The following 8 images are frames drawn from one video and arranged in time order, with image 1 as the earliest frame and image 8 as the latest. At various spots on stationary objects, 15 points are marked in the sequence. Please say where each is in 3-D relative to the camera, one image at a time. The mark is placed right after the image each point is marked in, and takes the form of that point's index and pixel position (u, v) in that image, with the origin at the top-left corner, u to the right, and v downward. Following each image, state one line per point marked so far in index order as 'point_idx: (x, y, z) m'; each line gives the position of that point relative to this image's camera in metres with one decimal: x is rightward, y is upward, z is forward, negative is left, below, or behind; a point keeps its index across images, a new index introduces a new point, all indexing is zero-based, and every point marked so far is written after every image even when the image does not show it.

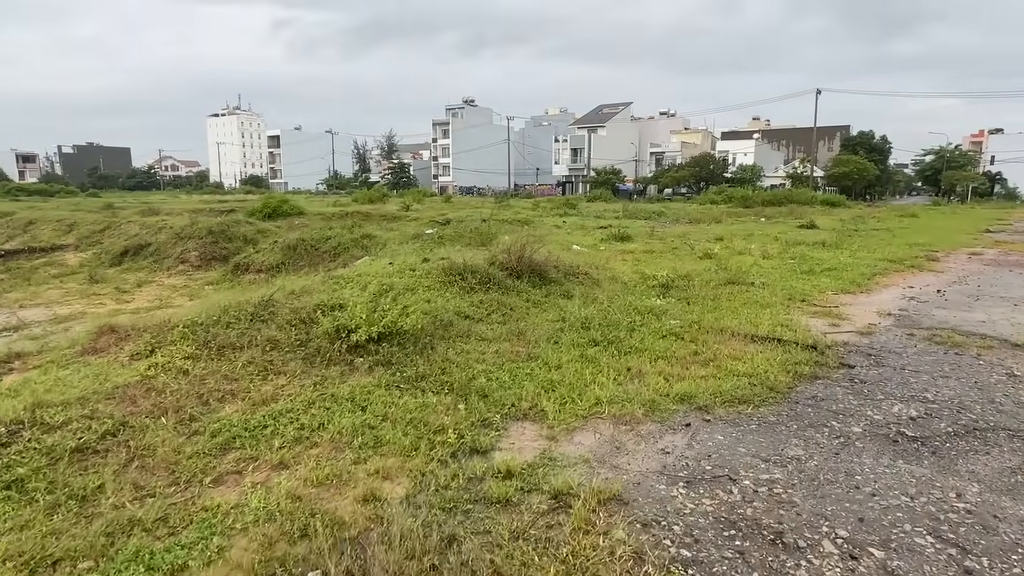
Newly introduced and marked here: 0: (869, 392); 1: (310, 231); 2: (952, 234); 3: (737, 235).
0: (+2.5, -0.7, +4.2) m
1: (-4.8, +1.4, +14.1) m
2: (+13.0, +1.6, +17.4) m
3: (+6.8, +1.6, +17.7) m
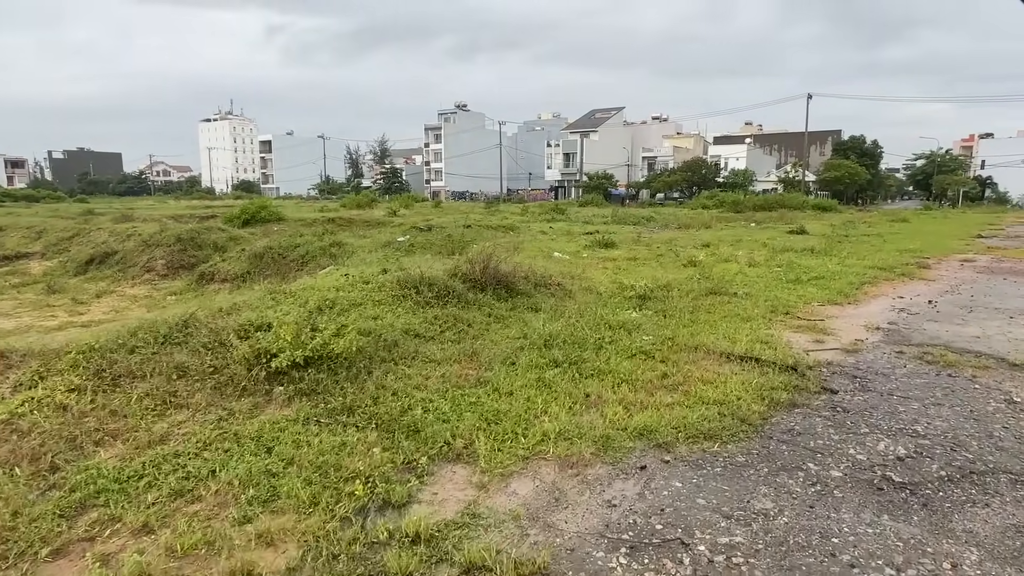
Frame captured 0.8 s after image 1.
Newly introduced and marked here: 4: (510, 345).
0: (+2.1, -0.9, +3.7) m
1: (-5.3, +1.2, +13.6) m
2: (+12.5, +1.4, +17.1) m
3: (+6.2, +1.4, +17.3) m
4: (0.0, -0.5, +5.4) m
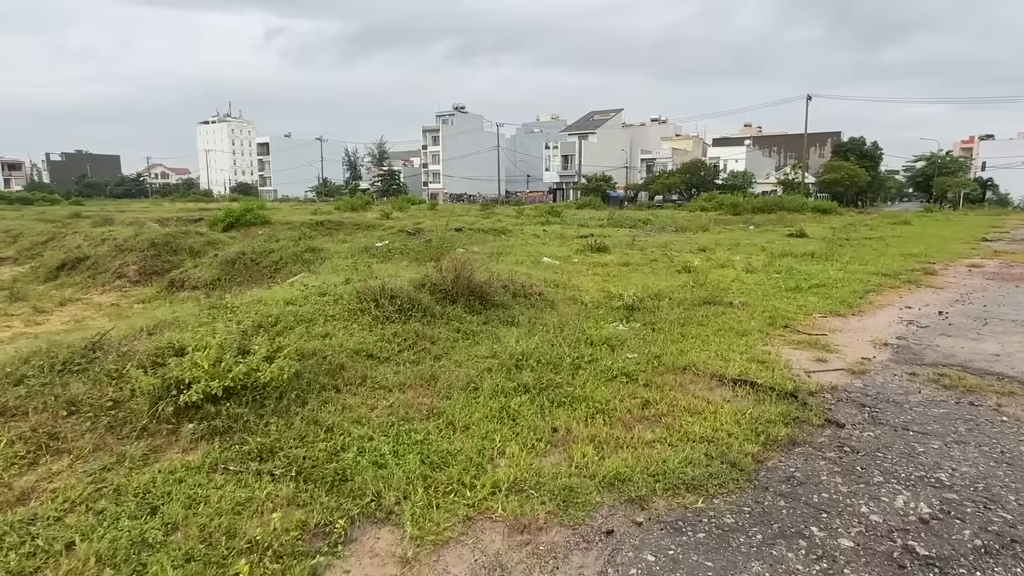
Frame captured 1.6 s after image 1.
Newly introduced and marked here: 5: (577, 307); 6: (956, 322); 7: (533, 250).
0: (+1.9, -1.0, +3.1) m
1: (-5.6, +1.0, +13.0) m
2: (+12.2, +1.2, +16.5) m
3: (+6.0, +1.2, +16.8) m
4: (-0.3, -0.6, +4.8) m
5: (+0.8, -0.2, +7.3) m
6: (+5.1, -0.4, +6.7) m
7: (+0.5, +0.9, +14.9) m
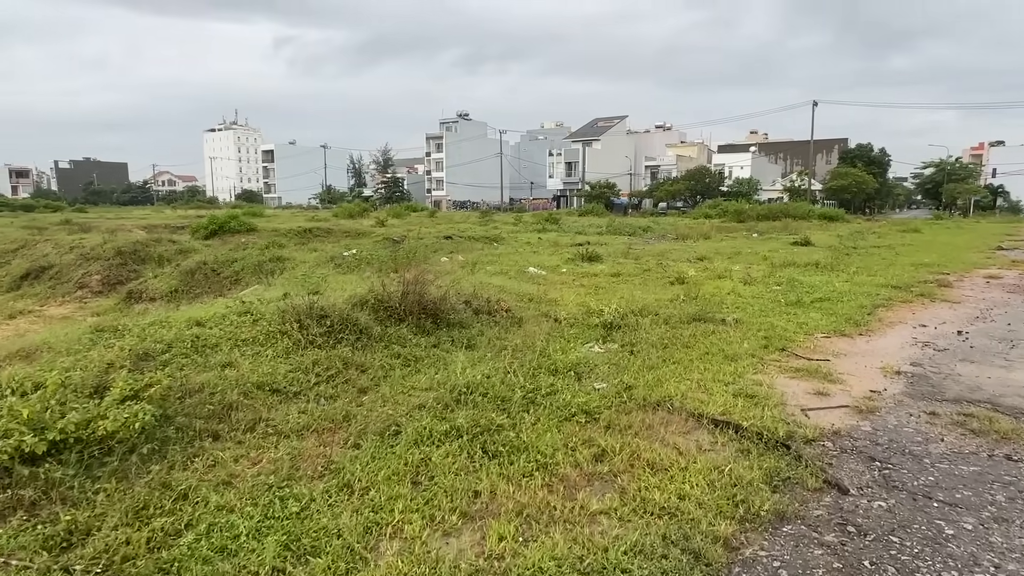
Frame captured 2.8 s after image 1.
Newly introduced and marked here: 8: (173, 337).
0: (+1.4, -1.1, +2.3) m
1: (-5.9, +0.8, +12.3) m
2: (+11.9, +0.9, +15.6) m
3: (+5.7, +0.9, +15.9) m
4: (-0.7, -0.8, +4.0) m
5: (+0.4, -0.4, +6.5) m
6: (+4.7, -0.6, +5.9) m
7: (+0.2, +0.7, +14.2) m
8: (-2.5, -0.3, +4.3) m
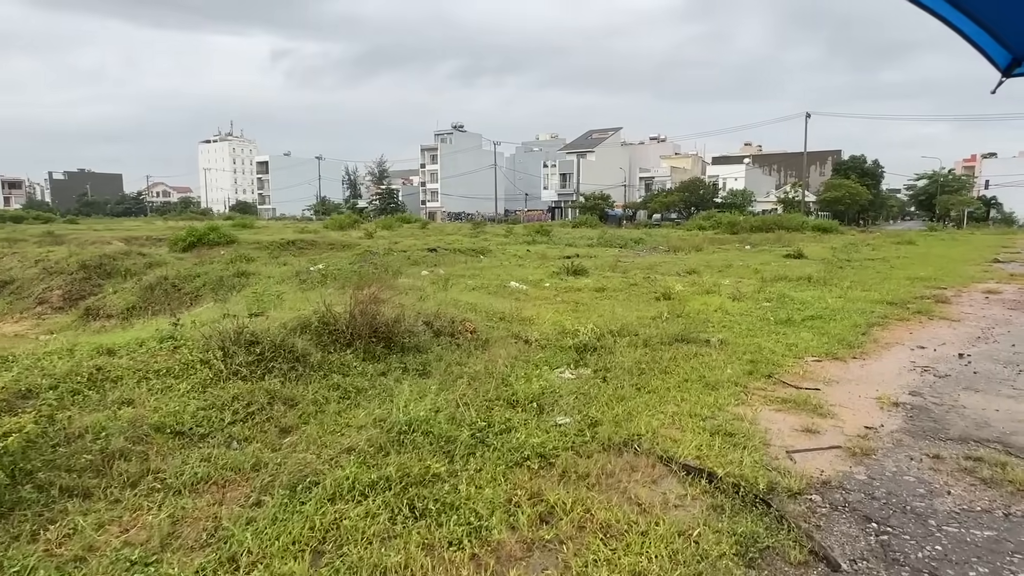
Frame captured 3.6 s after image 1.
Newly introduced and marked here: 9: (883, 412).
0: (+1.1, -1.2, +1.8) m
1: (-6.3, +0.5, +11.8) m
2: (+11.5, +0.6, +15.2) m
3: (+5.2, +0.6, +15.5) m
4: (-1.1, -0.9, +3.5) m
5: (0.0, -0.6, +6.0) m
6: (+4.3, -0.8, +5.4) m
7: (-0.2, +0.3, +13.7) m
8: (-2.8, -0.5, +3.8) m
9: (+2.7, -0.9, +4.3) m
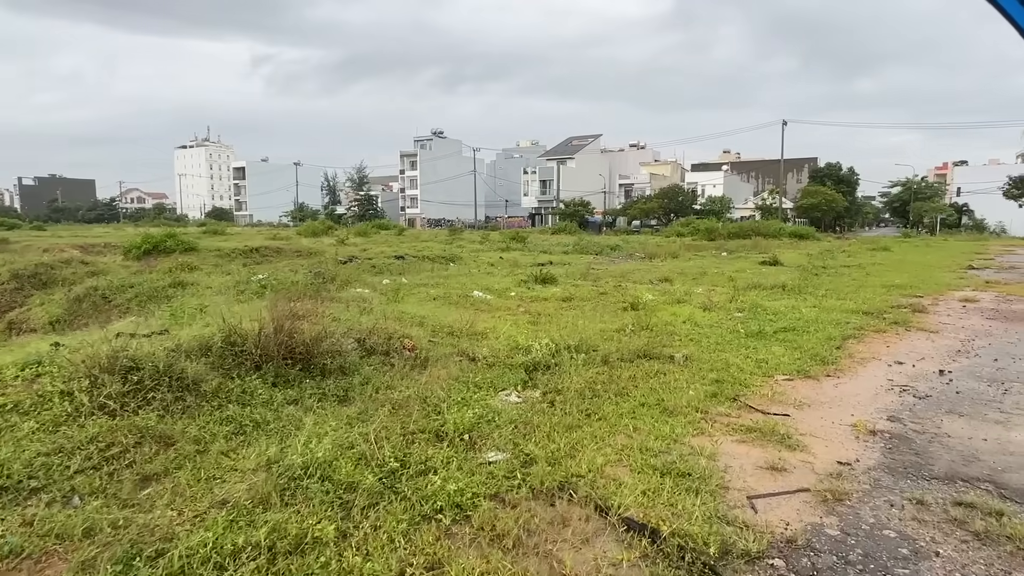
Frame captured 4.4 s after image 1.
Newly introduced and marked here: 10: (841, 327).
0: (+0.7, -1.3, +1.2) m
1: (-7.0, +0.3, +11.0) m
2: (+10.7, +0.4, +14.9) m
3: (+4.4, +0.4, +15.0) m
4: (-1.5, -1.0, +2.9) m
5: (-0.5, -0.7, +5.4) m
6: (+3.8, -0.9, +4.9) m
7: (-0.9, +0.1, +13.1) m
8: (-3.3, -0.6, +3.1) m
9: (+2.2, -1.0, +3.8) m
10: (+4.2, -0.5, +7.5) m
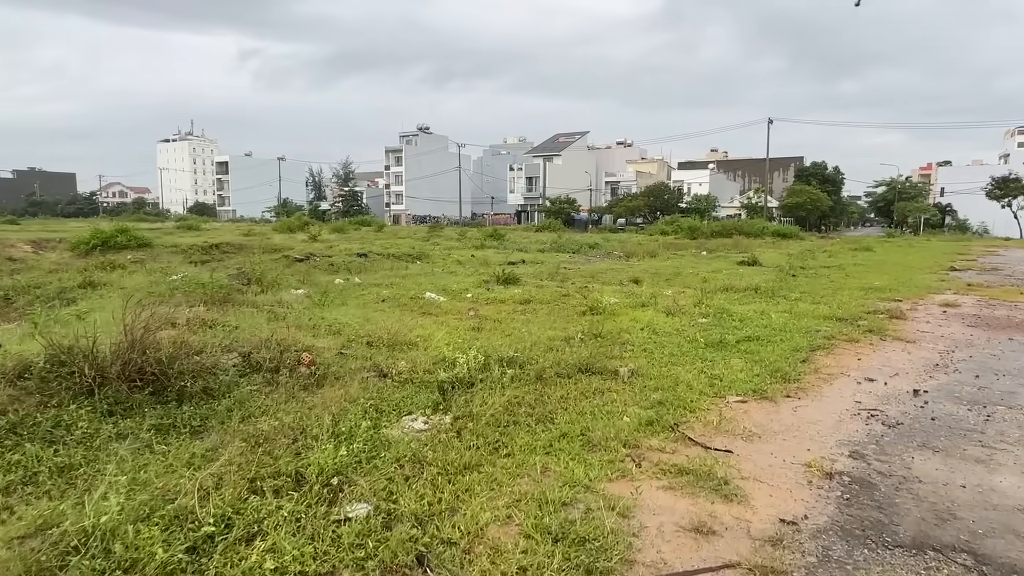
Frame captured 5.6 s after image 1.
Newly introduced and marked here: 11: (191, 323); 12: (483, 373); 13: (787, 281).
0: (+0.1, -1.3, +0.5) m
1: (-7.8, +0.3, +10.1) m
2: (+9.9, +0.3, +14.4) m
3: (+3.6, +0.3, +14.4) m
4: (-2.2, -1.1, +2.1) m
5: (-1.2, -0.8, +4.7) m
6: (+3.1, -0.9, +4.3) m
7: (-1.8, +0.1, +12.3) m
8: (-3.9, -0.7, +2.3) m
9: (+1.6, -1.1, +3.1) m
10: (+3.5, -0.5, +6.8) m
11: (-2.7, -0.2, +5.1) m
12: (-0.2, -0.7, +5.2) m
13: (+5.8, +0.2, +12.5) m
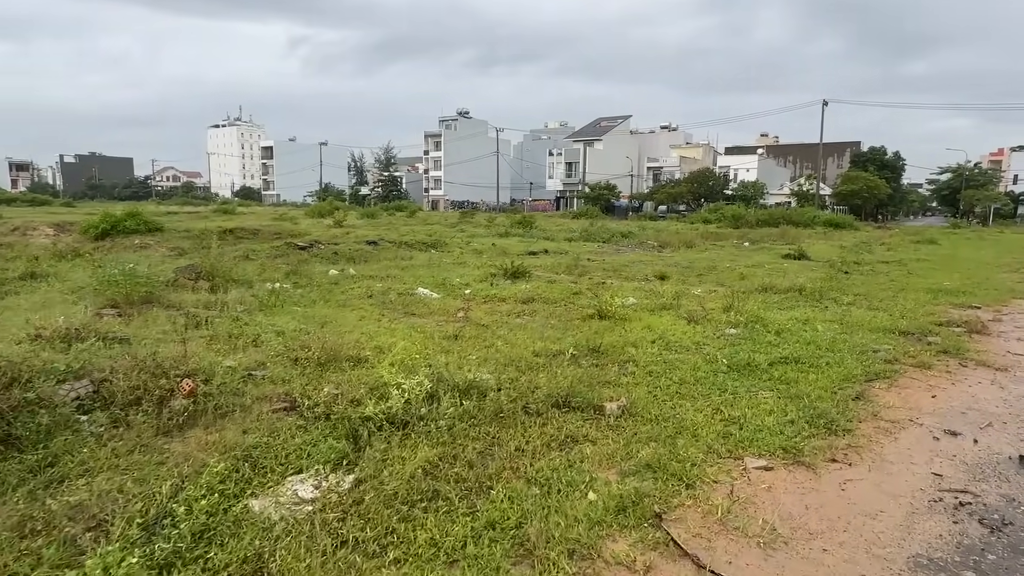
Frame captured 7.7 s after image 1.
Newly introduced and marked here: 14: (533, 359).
0: (-0.6, -1.5, -0.7) m
1: (-7.8, +0.5, +9.4) m
2: (+10.2, +0.3, +12.4) m
3: (+3.9, +0.4, +12.9) m
4: (-2.7, -1.2, +1.1) m
5: (-1.5, -0.8, +3.6) m
6: (+2.7, -1.1, +2.8) m
7: (-1.6, +0.3, +11.2) m
8: (-4.4, -0.7, +1.4) m
9: (+1.1, -1.2, +1.8) m
10: (+3.2, -0.6, +5.4) m
11: (-3.1, -0.3, +4.0) m
12: (-0.6, -0.8, +4.0) m
13: (+6.0, +0.2, +10.8) m
14: (+0.2, -0.6, +5.3) m
